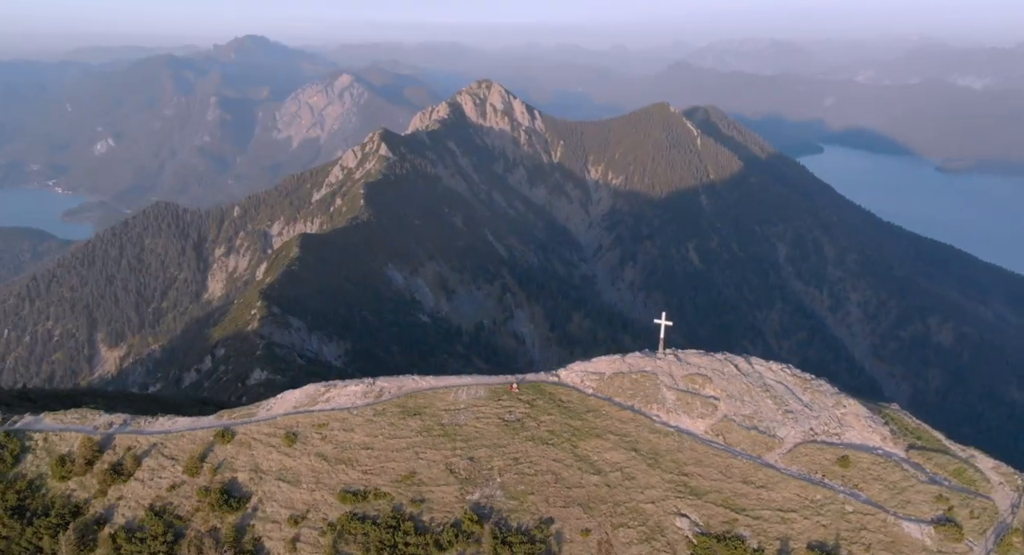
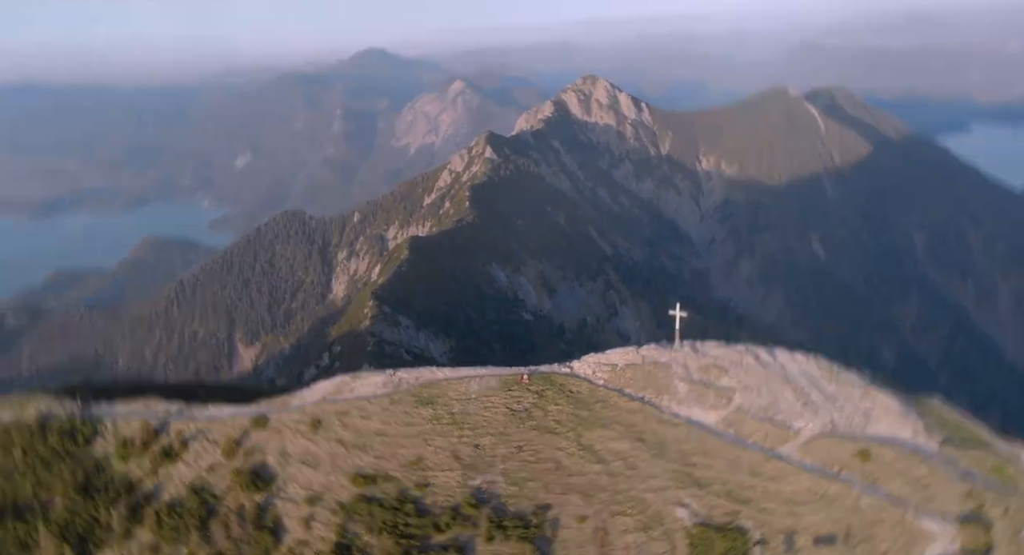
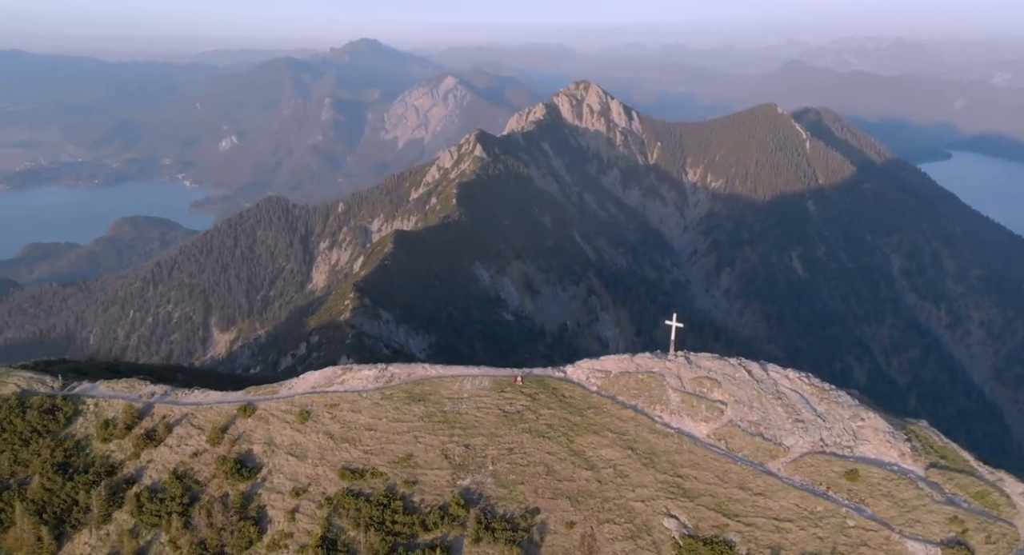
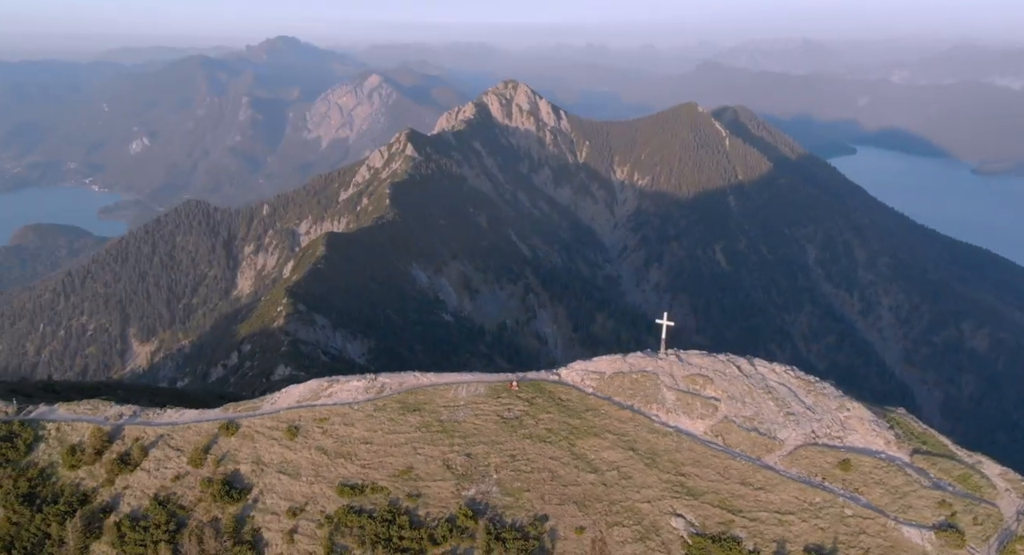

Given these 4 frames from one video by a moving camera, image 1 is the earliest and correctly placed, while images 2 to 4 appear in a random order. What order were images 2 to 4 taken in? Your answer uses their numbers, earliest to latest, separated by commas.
4, 3, 2
